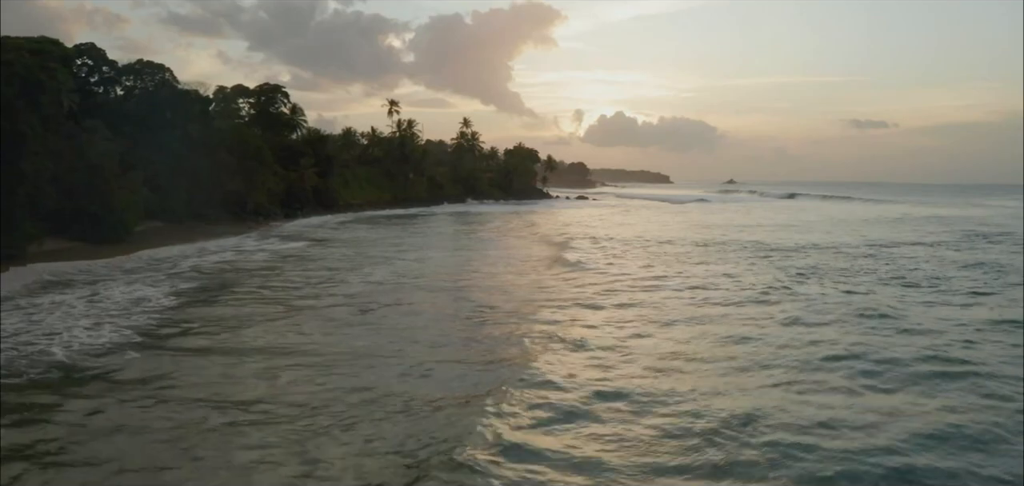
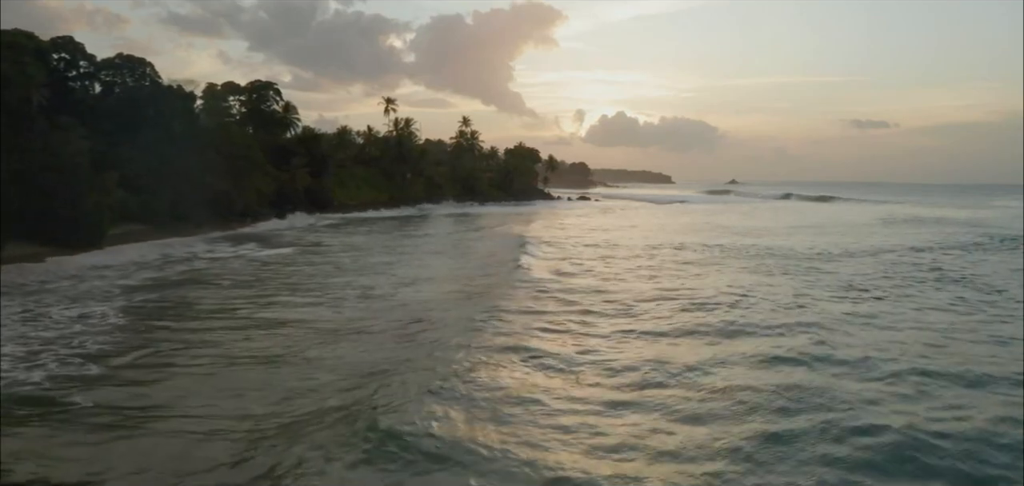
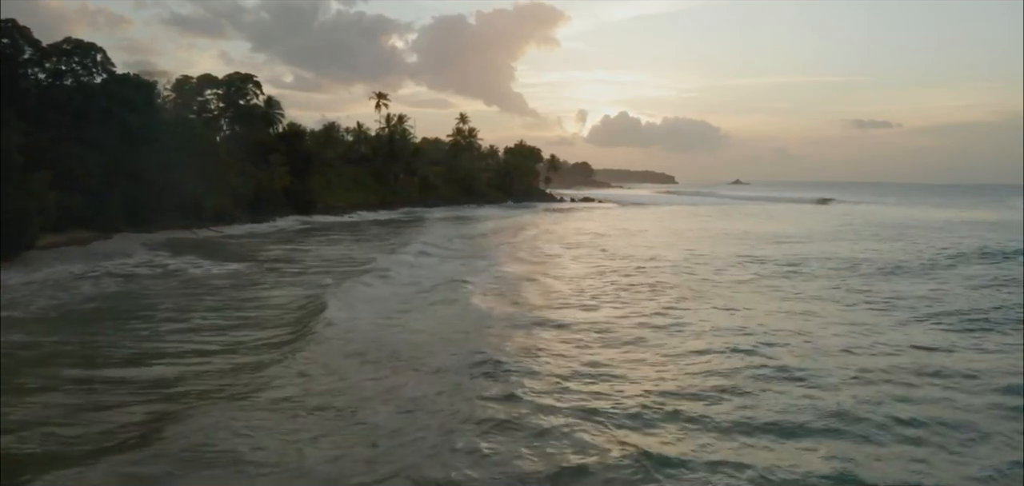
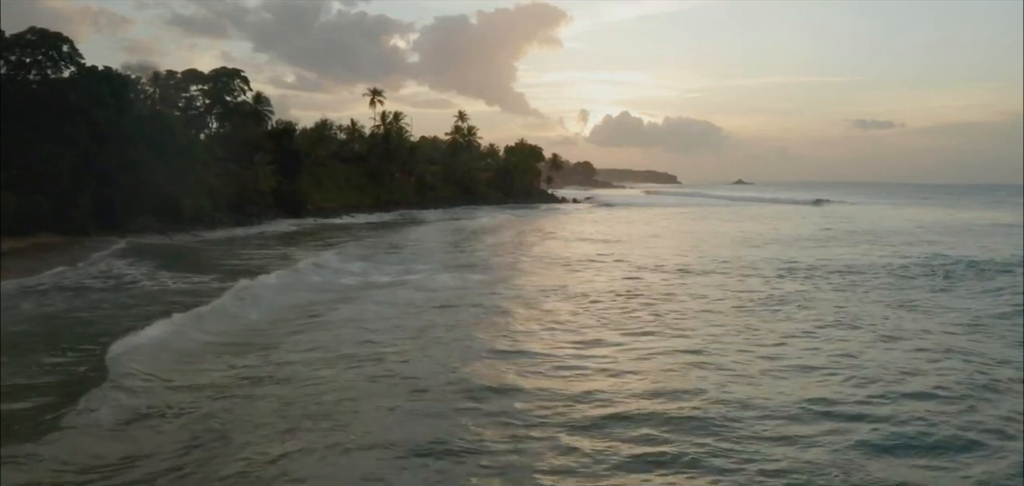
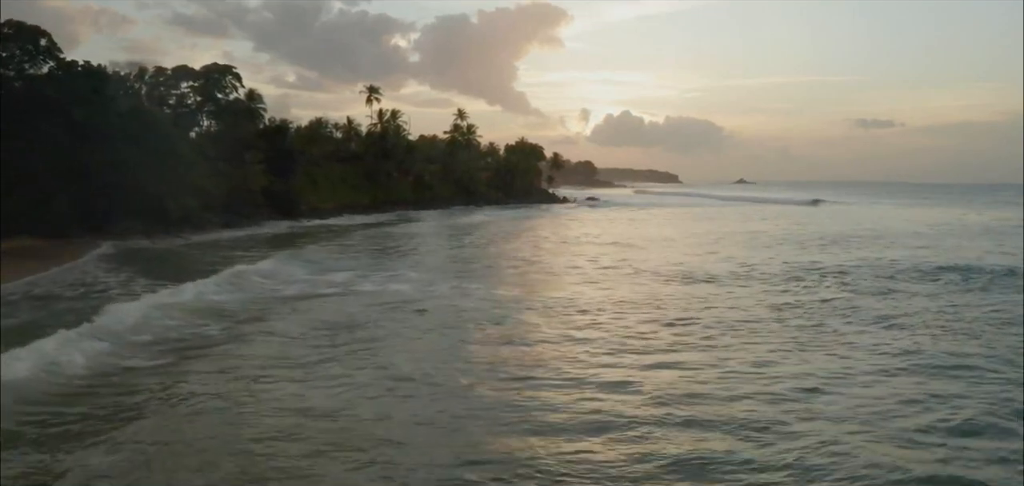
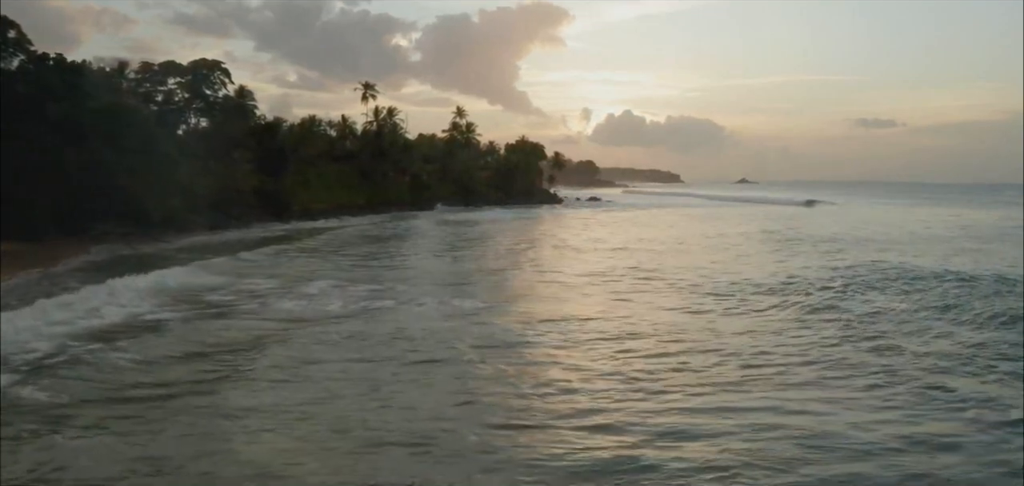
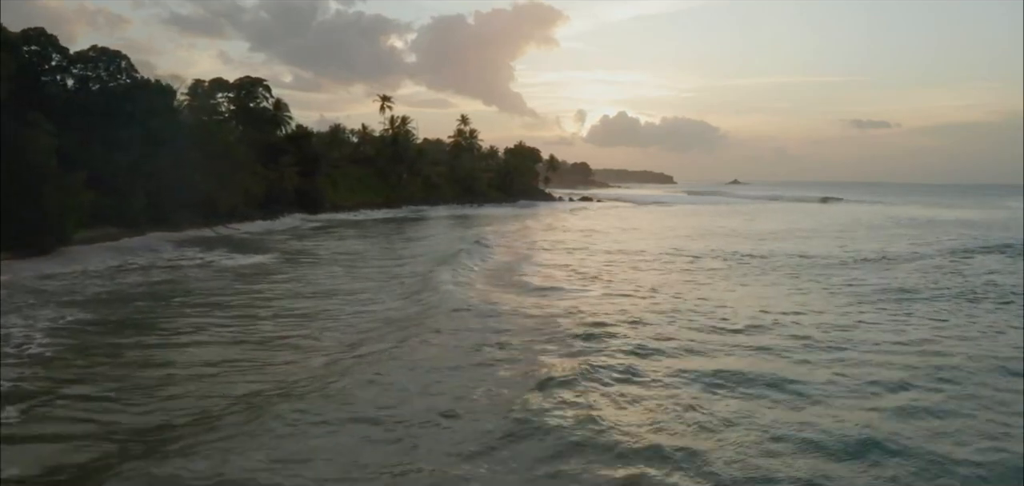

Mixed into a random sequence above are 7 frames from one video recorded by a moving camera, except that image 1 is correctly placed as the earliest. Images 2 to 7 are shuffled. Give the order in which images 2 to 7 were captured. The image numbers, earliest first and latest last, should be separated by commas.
2, 7, 3, 4, 5, 6
